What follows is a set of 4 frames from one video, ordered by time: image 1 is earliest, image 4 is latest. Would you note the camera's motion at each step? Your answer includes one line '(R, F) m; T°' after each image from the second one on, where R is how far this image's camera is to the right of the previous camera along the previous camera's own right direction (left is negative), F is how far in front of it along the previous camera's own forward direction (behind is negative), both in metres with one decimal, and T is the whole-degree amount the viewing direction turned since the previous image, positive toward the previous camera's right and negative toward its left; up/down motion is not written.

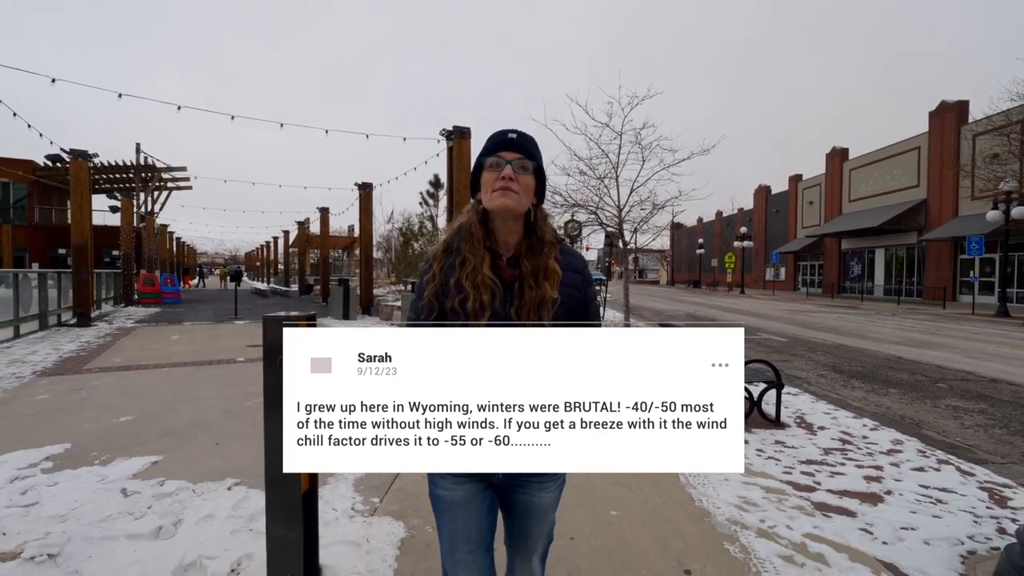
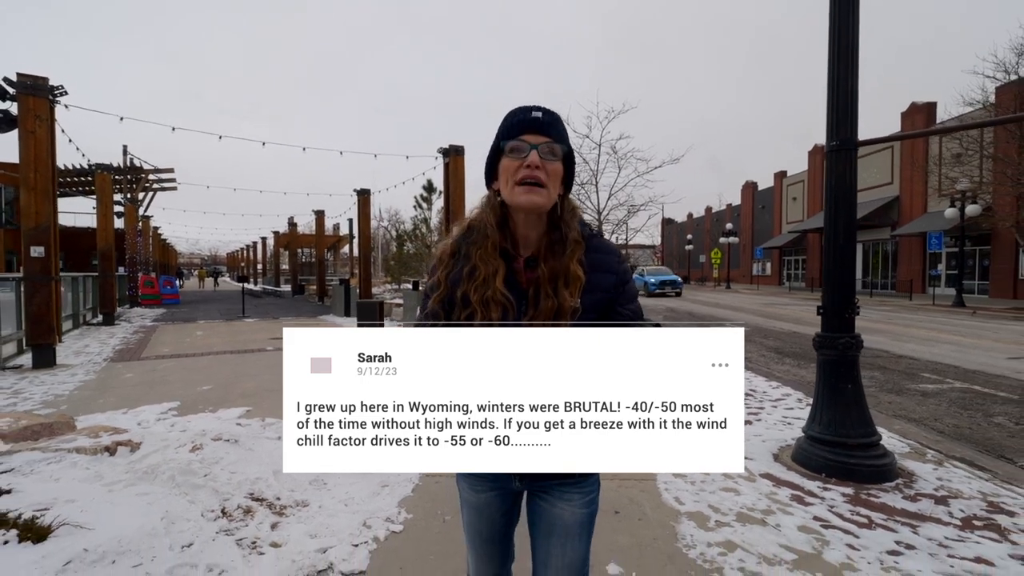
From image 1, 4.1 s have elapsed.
(0.0, -1.4) m; +2°
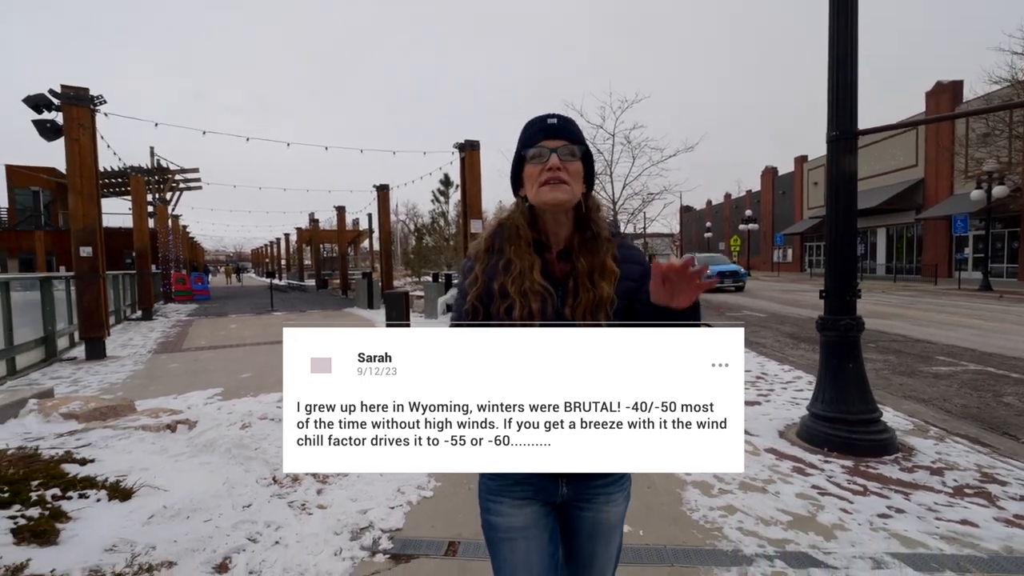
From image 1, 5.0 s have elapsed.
(0.0, -0.2) m; -2°
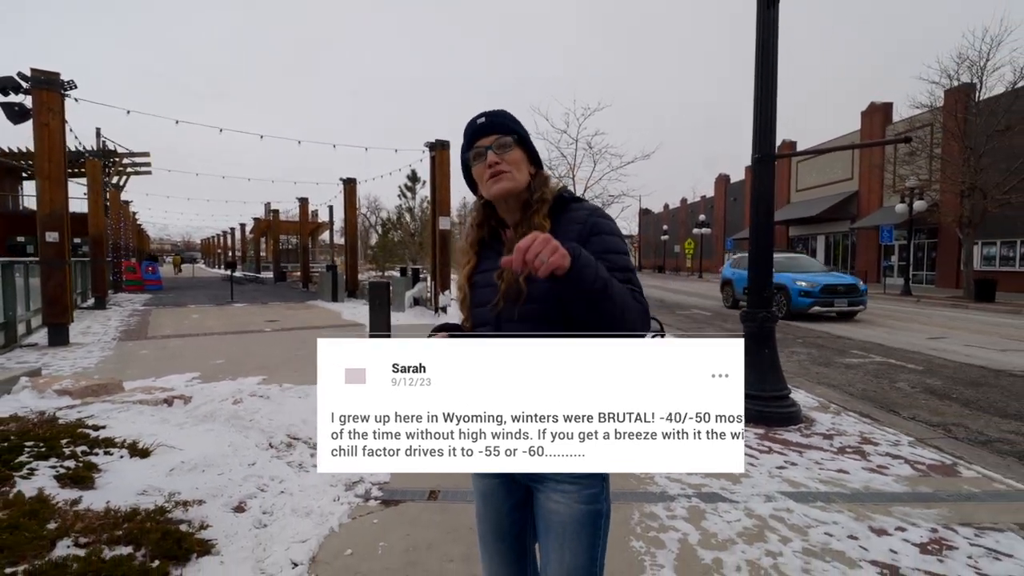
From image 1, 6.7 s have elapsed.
(-0.1, -0.5) m; +4°
